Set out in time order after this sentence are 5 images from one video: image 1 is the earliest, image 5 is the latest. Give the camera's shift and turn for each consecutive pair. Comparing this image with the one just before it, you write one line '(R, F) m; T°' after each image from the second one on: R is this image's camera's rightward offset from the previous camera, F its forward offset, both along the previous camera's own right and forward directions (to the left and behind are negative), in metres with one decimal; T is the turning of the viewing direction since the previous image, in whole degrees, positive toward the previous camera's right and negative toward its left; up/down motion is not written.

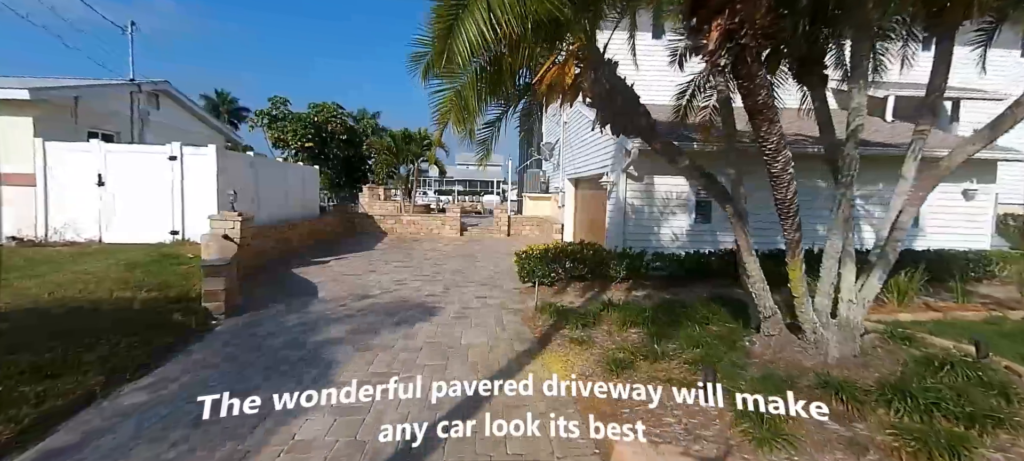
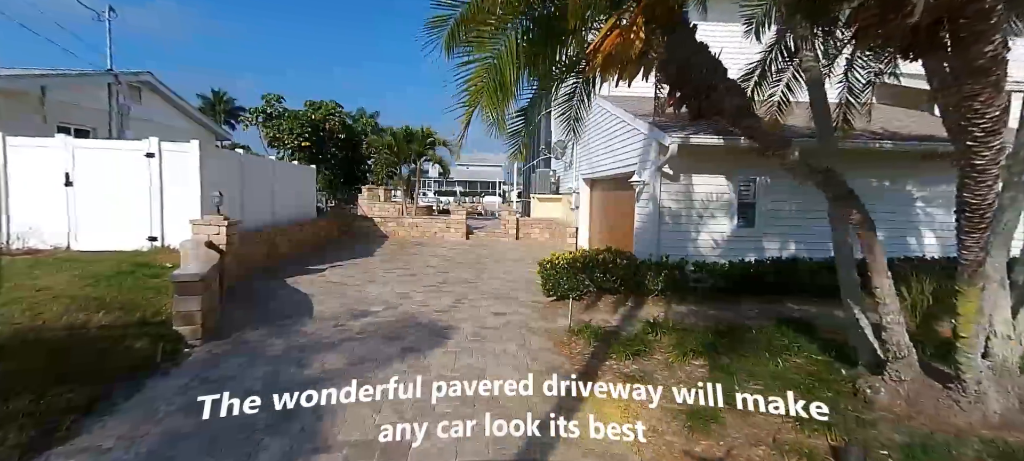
(-0.3, +0.9) m; 0°
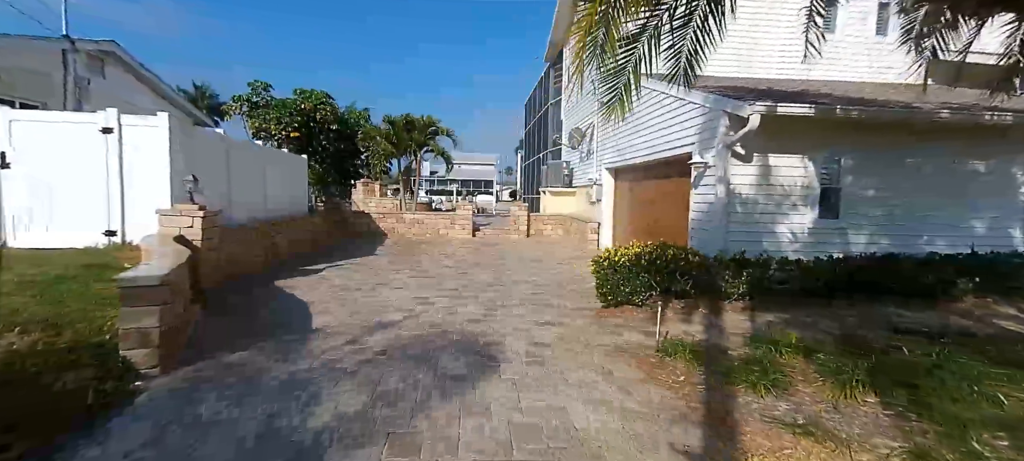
(-0.7, +1.2) m; +1°
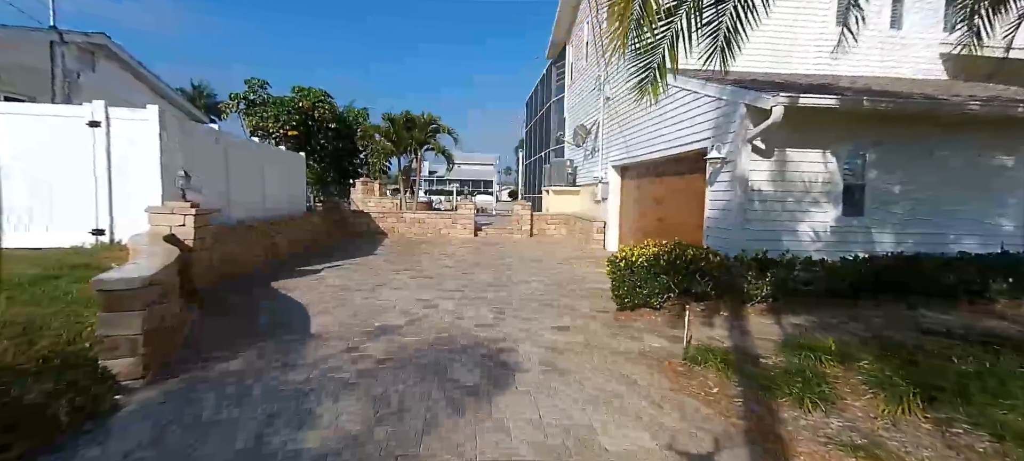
(-0.1, +0.3) m; 0°
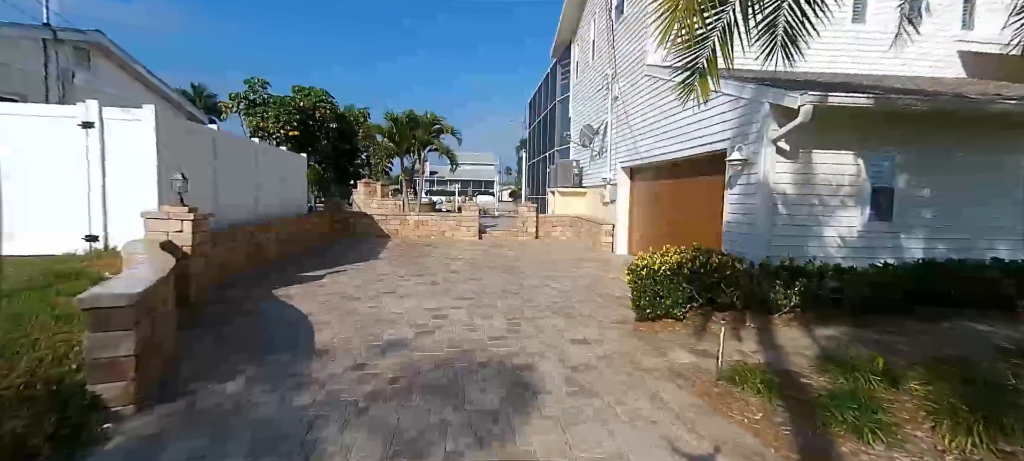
(-0.2, +0.2) m; 0°
